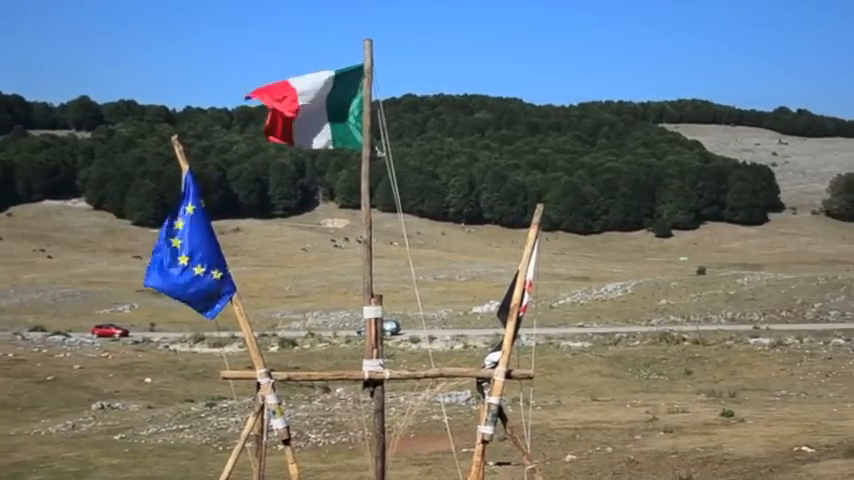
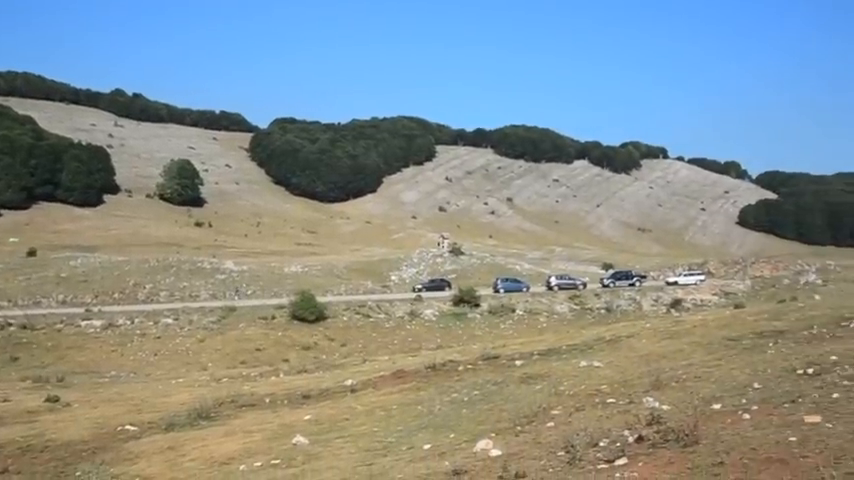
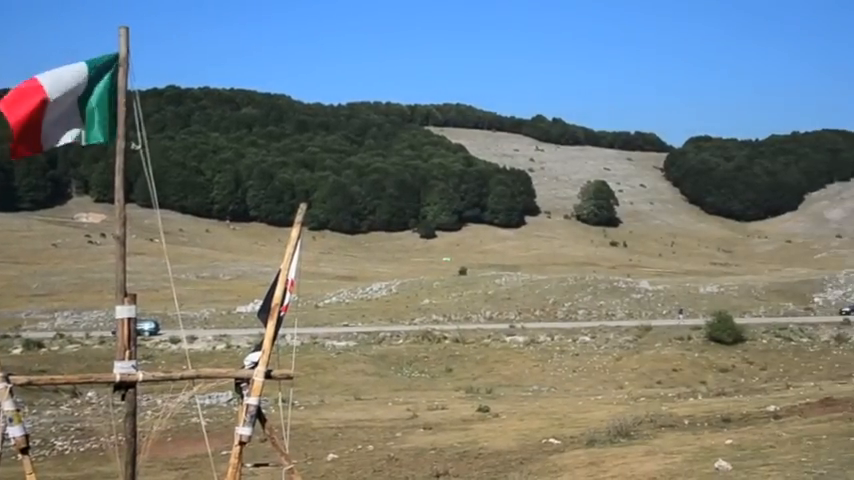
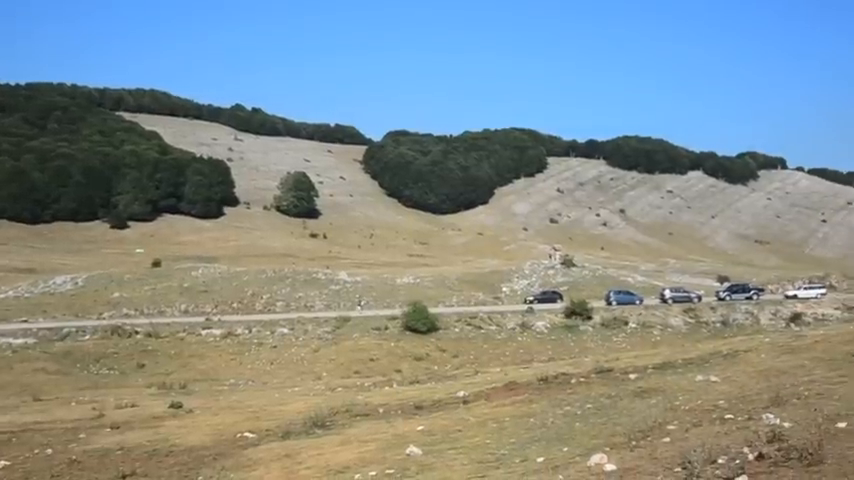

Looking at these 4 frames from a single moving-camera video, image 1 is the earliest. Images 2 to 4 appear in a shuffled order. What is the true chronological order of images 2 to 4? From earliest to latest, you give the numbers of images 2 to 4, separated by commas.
3, 4, 2
